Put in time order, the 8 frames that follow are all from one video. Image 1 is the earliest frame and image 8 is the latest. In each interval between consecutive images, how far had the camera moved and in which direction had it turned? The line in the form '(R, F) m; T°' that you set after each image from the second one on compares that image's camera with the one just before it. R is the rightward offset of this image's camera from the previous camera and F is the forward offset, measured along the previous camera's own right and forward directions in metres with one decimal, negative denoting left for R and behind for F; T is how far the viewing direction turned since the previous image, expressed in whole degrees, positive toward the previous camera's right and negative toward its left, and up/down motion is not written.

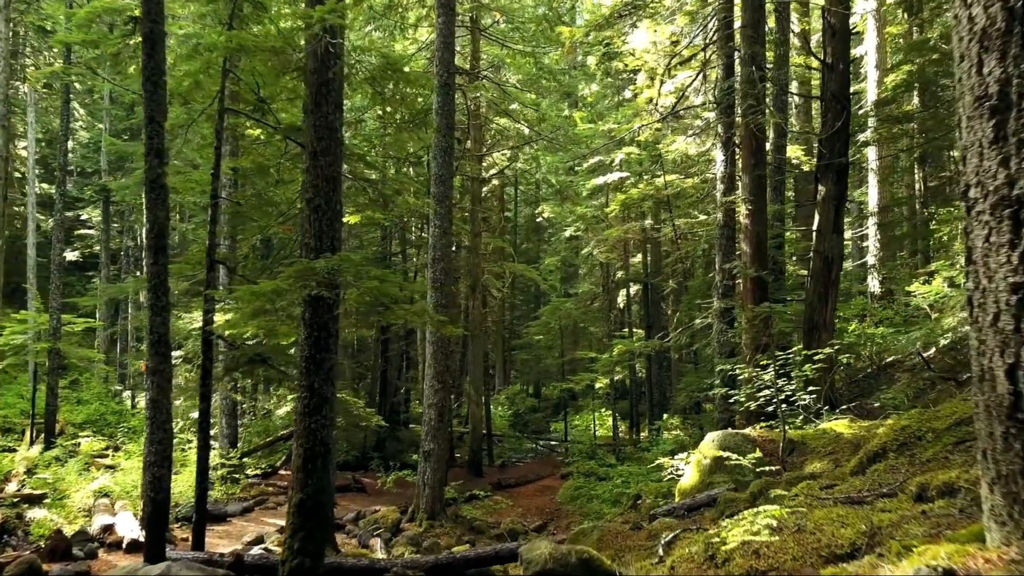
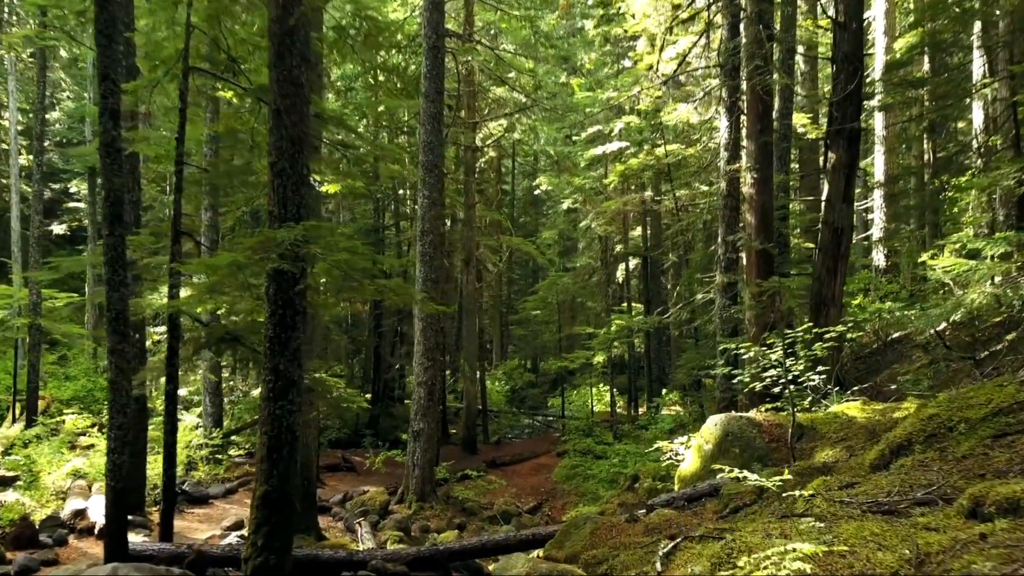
(+0.1, +0.5) m; 0°
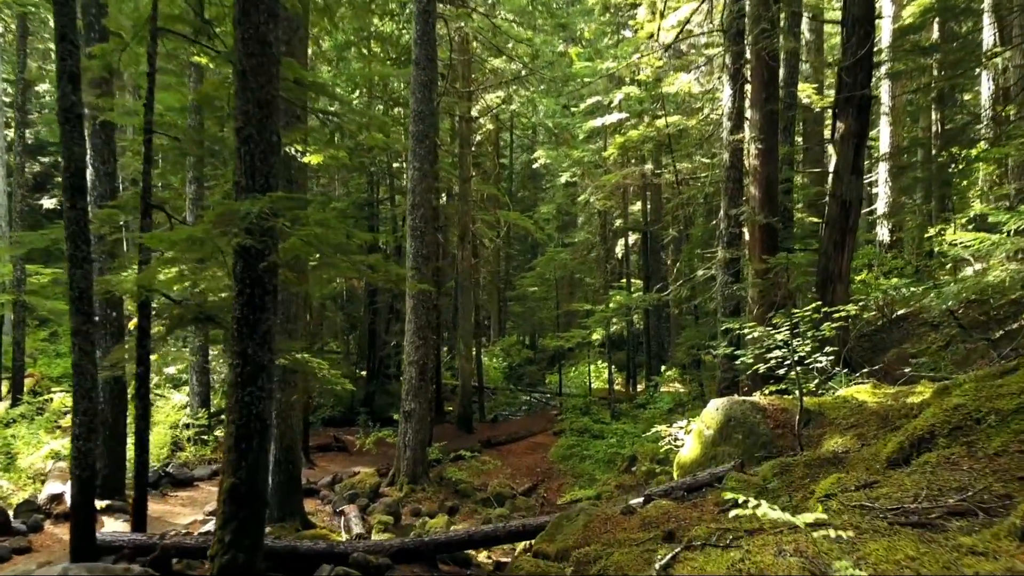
(+0.1, +0.4) m; 0°
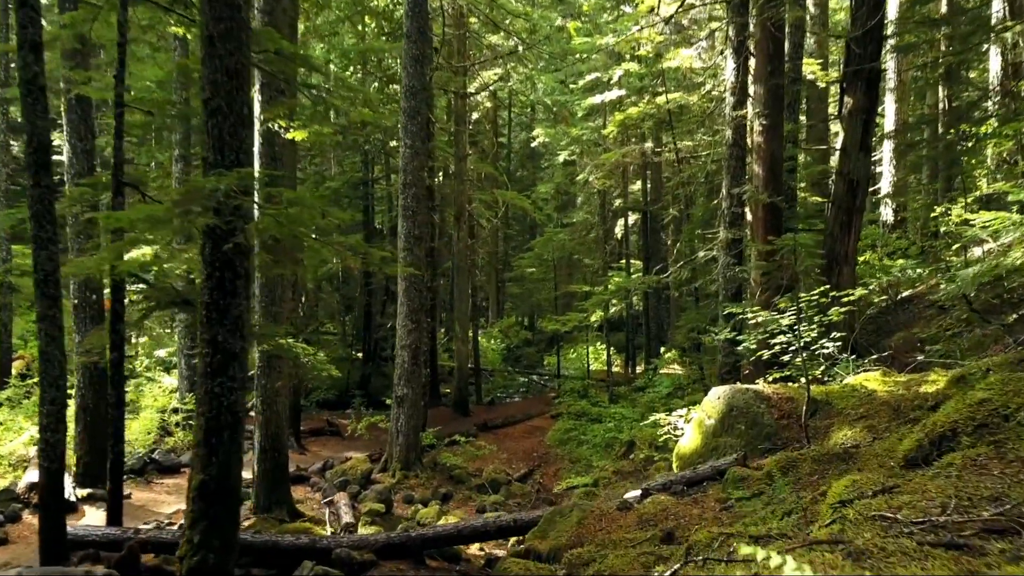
(+0.1, +0.3) m; 0°
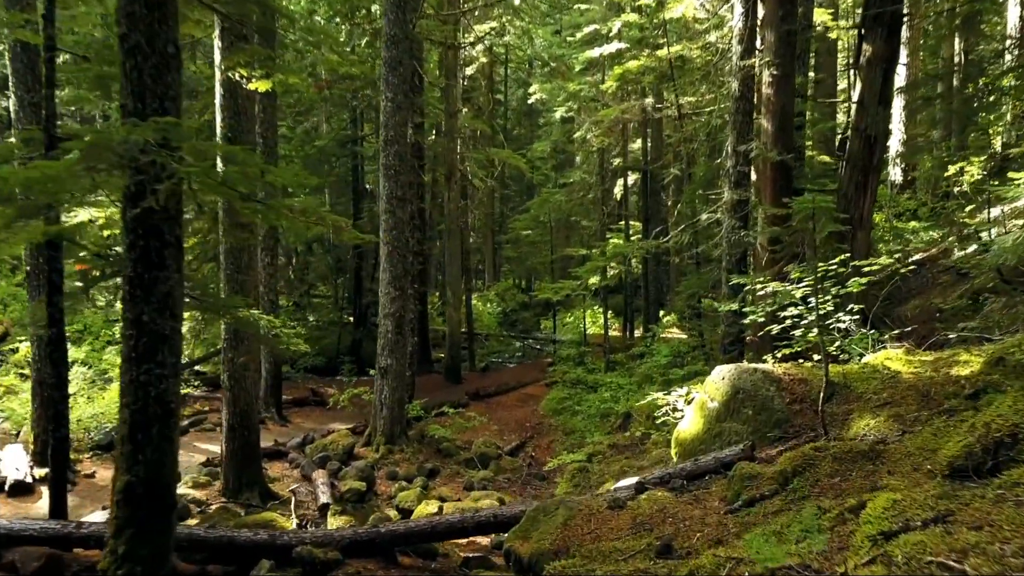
(+0.1, +0.7) m; 0°
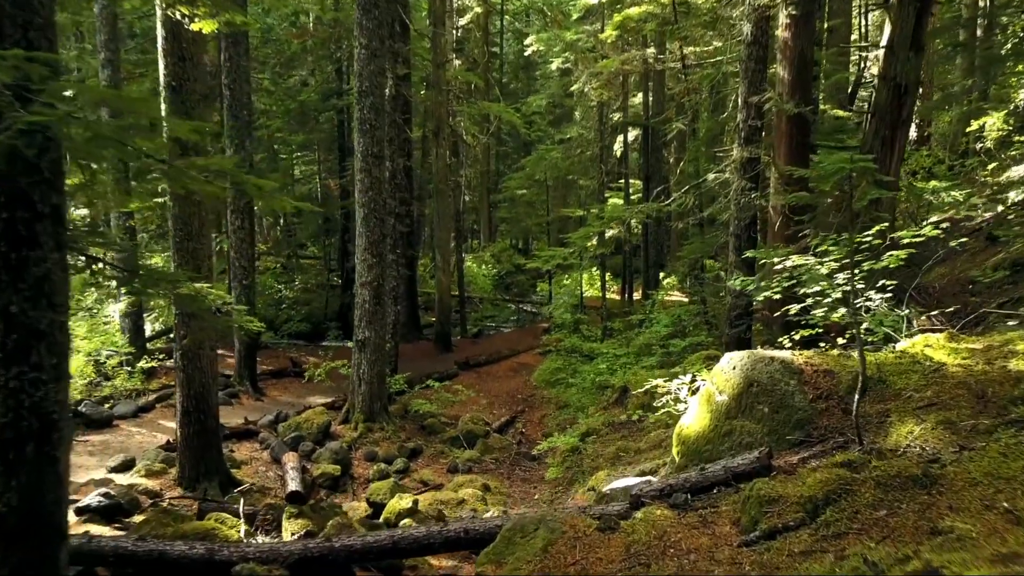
(+0.1, +0.8) m; 0°
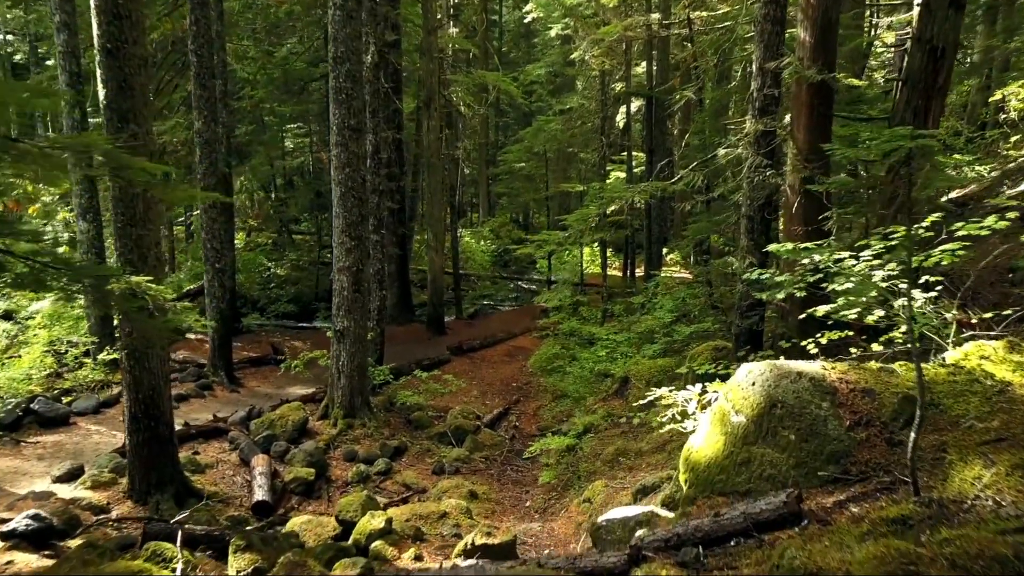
(+0.1, +0.8) m; 0°
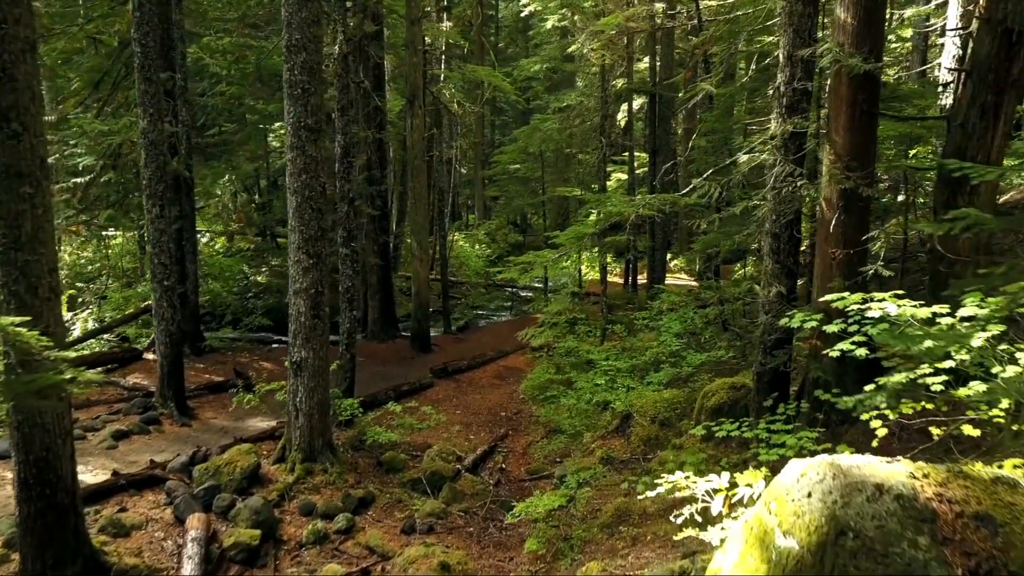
(+0.2, +1.2) m; 0°
